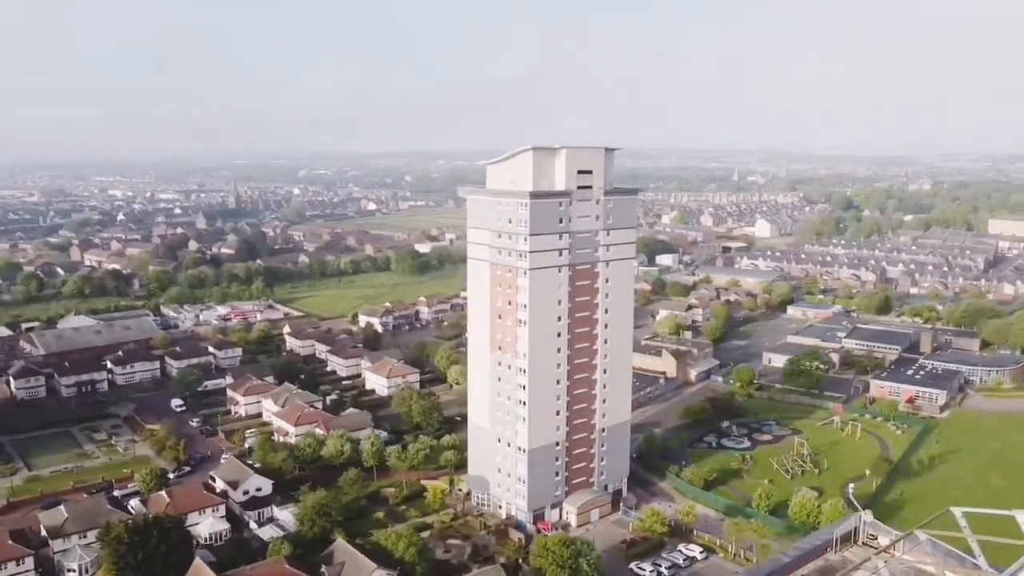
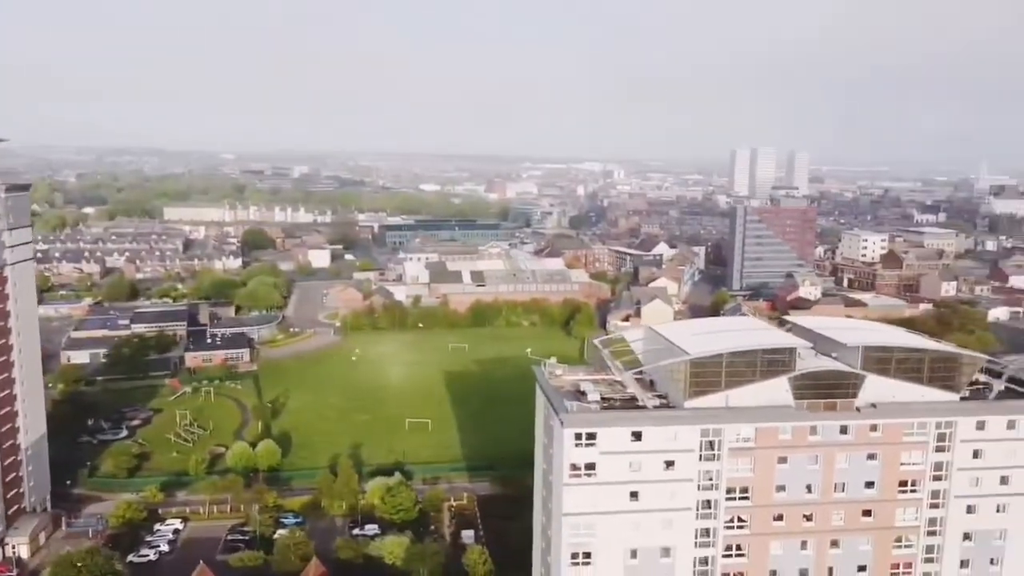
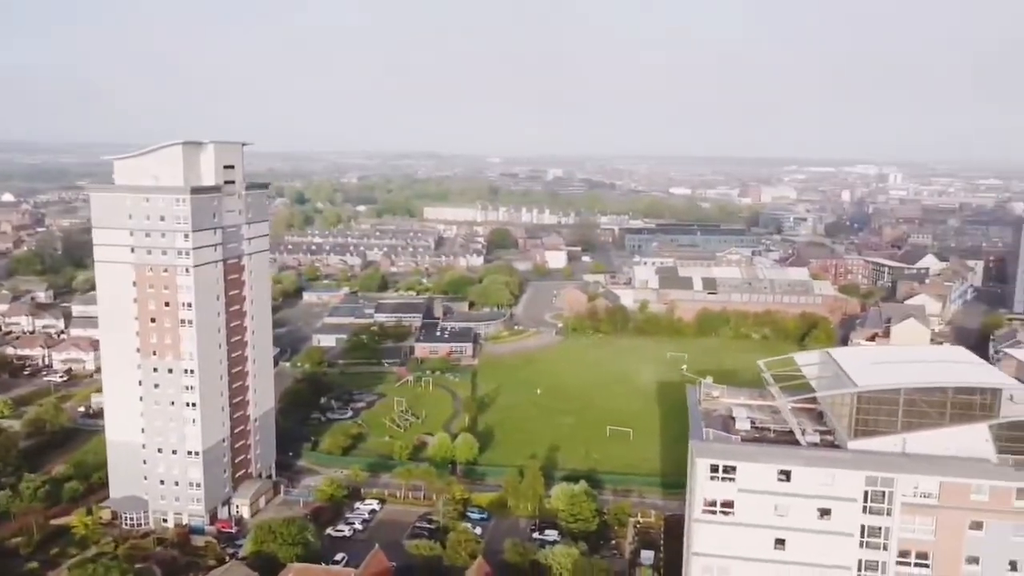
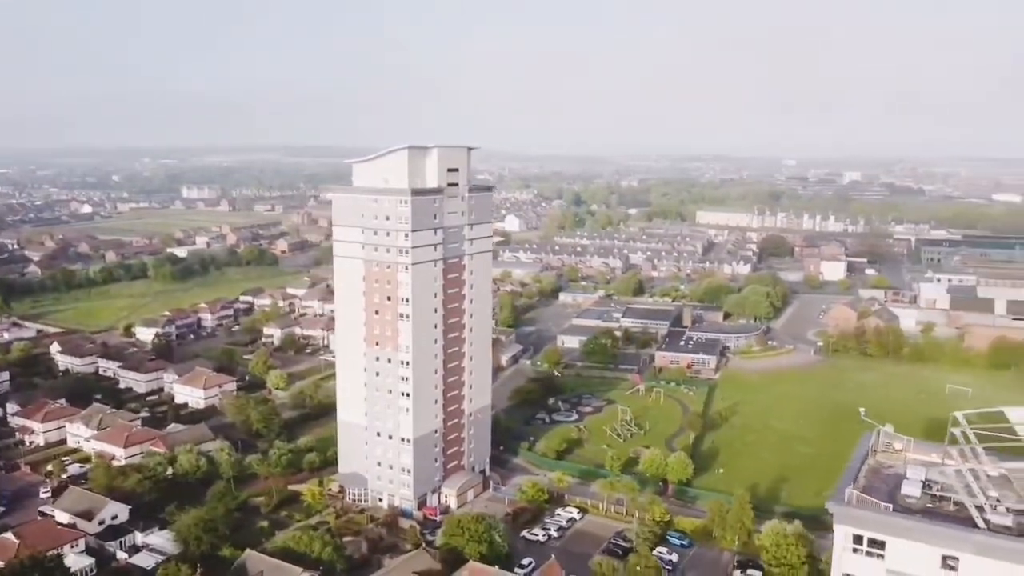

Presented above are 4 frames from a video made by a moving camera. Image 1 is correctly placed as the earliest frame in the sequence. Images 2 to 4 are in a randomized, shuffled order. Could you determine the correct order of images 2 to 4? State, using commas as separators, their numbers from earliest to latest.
4, 3, 2
